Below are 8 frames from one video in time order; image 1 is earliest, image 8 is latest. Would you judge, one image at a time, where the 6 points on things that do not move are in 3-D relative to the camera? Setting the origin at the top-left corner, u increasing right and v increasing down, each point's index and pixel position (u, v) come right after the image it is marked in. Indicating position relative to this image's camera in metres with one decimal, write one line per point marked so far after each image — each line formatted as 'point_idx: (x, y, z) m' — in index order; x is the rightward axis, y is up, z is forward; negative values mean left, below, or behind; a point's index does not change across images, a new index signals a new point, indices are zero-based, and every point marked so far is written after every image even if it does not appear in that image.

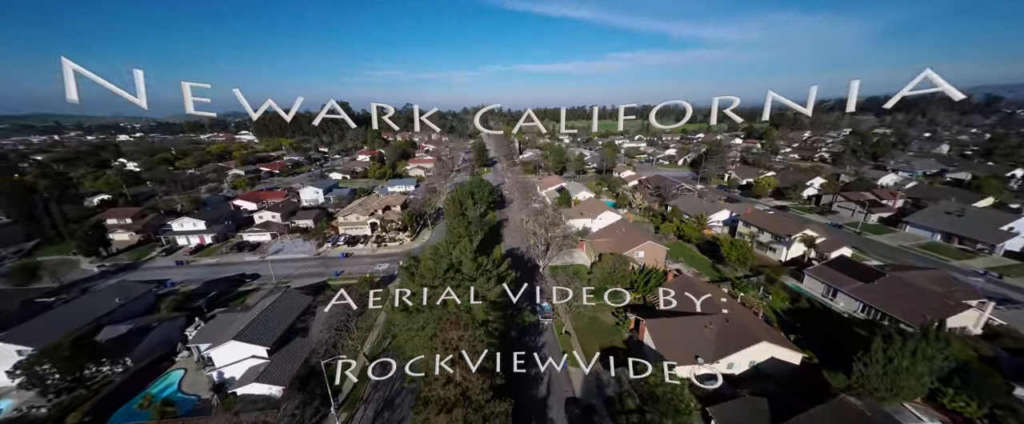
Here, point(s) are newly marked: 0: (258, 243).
0: (-15.3, -1.9, +19.2) m
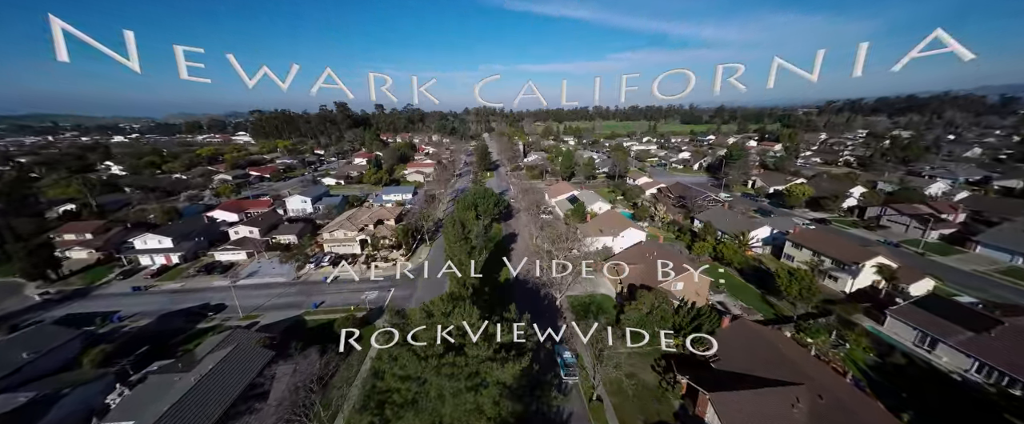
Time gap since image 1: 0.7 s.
0: (-14.9, -2.7, +16.8) m
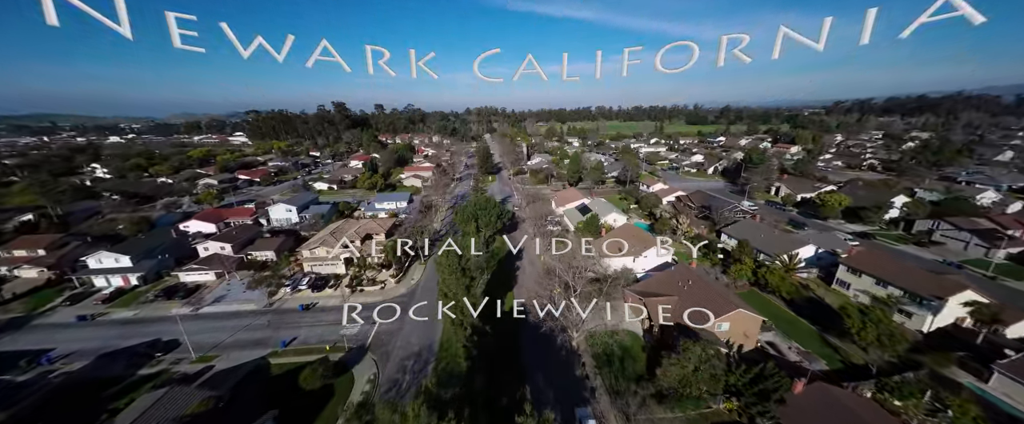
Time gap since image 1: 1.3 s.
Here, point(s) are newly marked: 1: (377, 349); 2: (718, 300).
0: (-14.6, -3.4, +14.8) m
1: (-4.6, -4.7, +10.8) m
2: (+6.7, -2.9, +10.3) m
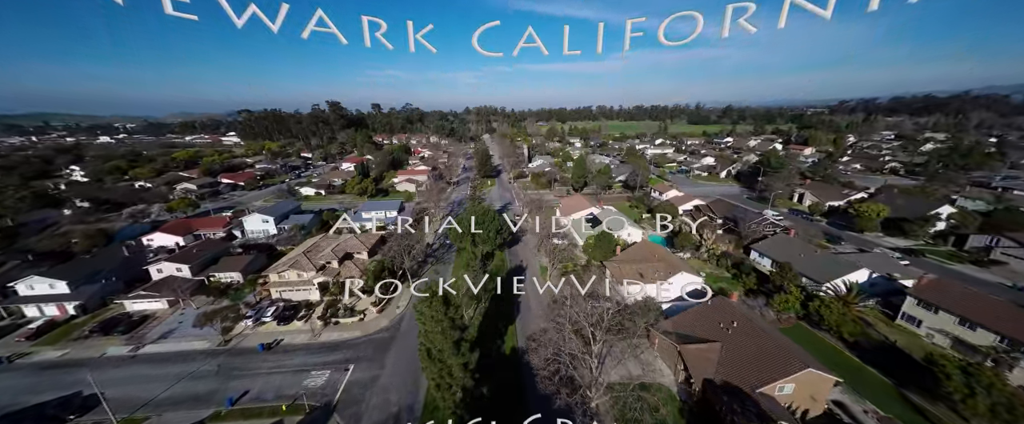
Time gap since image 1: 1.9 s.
0: (-14.6, -4.1, +12.6) m
1: (-4.5, -5.4, +8.6) m
2: (+6.8, -3.6, +8.1) m
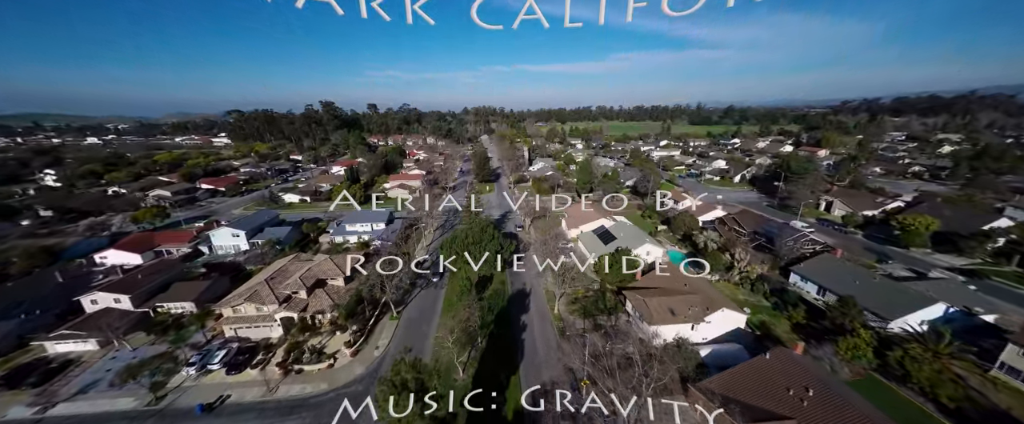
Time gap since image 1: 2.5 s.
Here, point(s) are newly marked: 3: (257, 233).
0: (-14.5, -4.8, +10.3) m
1: (-4.4, -6.1, +6.4) m
2: (+6.9, -4.3, +6.0) m
3: (-15.0, -1.2, +18.7) m
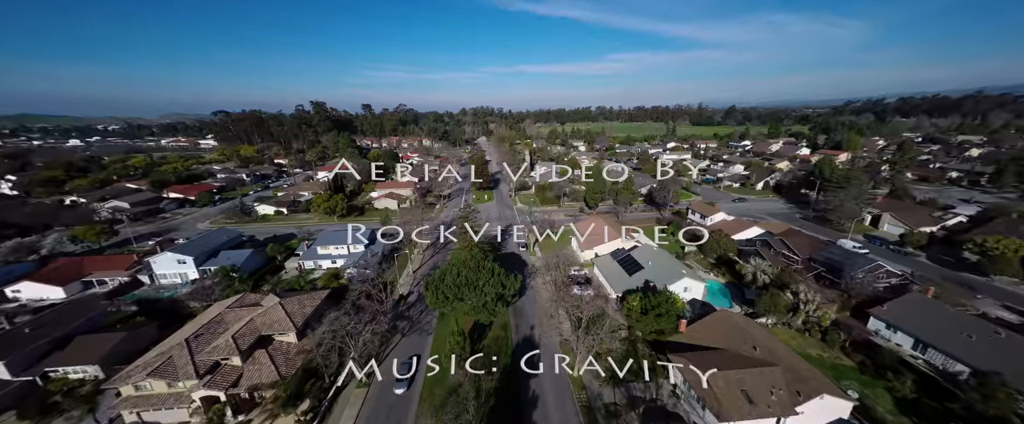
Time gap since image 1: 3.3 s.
0: (-14.3, -5.8, +7.3) m
1: (-4.2, -7.1, +3.5) m
2: (+7.1, -5.2, +3.1) m
3: (-14.8, -2.2, +15.7) m
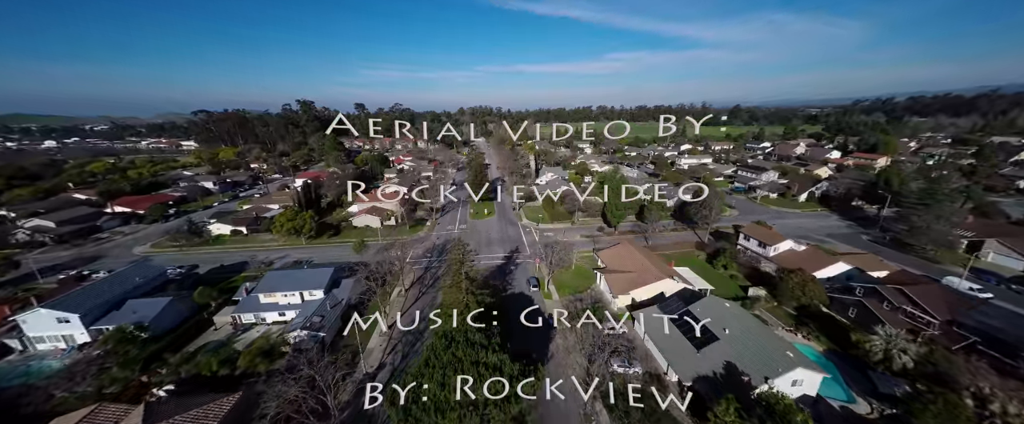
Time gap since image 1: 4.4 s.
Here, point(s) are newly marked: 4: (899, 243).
0: (-13.9, -7.1, +3.2) m
1: (-3.8, -8.4, -0.6) m
2: (+7.5, -6.5, -1.0) m
3: (-14.5, -3.5, +11.5) m
4: (+21.0, -1.6, +17.2) m
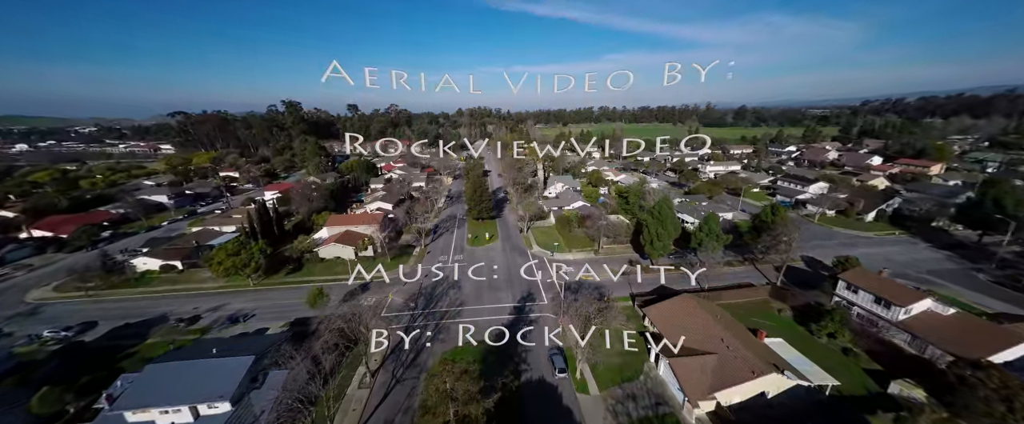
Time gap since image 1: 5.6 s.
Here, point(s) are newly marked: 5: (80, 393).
0: (-13.3, -8.6, -1.3) m
1: (-3.2, -9.8, -5.1) m
2: (+8.1, -7.9, -5.4) m
3: (-14.0, -5.0, +7.0) m
4: (+21.5, -3.0, +12.8) m
5: (-11.4, -4.8, +8.5) m
